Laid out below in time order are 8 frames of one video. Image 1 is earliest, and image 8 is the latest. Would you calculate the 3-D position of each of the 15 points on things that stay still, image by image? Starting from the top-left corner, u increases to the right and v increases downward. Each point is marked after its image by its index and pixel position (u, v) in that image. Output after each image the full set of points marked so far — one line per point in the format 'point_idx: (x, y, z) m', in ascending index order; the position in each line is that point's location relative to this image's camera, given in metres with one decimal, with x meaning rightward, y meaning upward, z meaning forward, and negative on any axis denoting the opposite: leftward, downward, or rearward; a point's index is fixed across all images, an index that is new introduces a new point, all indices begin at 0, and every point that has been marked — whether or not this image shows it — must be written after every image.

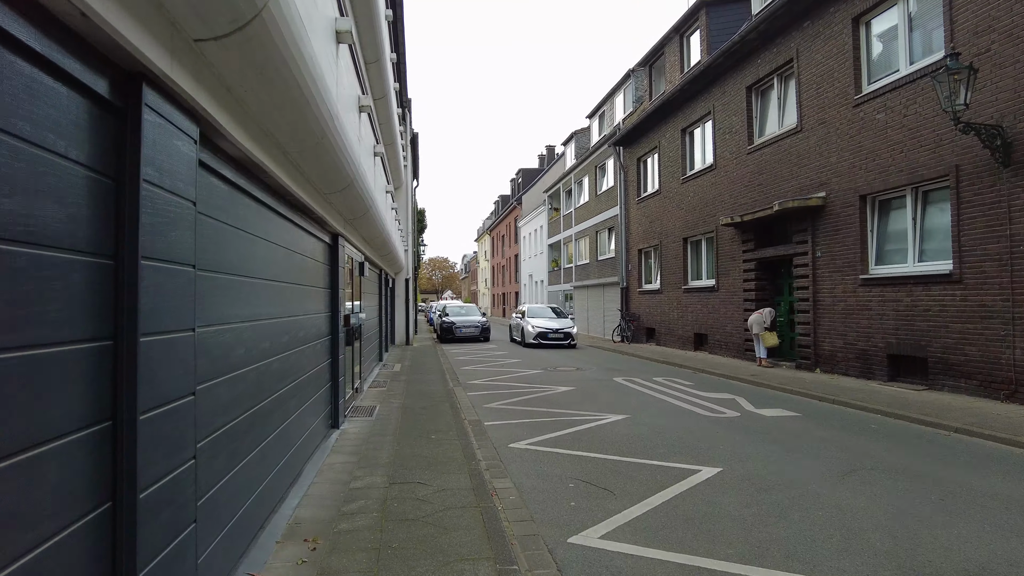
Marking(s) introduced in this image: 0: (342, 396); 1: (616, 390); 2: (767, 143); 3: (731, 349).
0: (-1.9, -1.2, +7.2) m
1: (+1.6, -1.6, +9.7) m
2: (+5.2, +3.0, +13.0) m
3: (+5.0, -1.4, +14.3) m
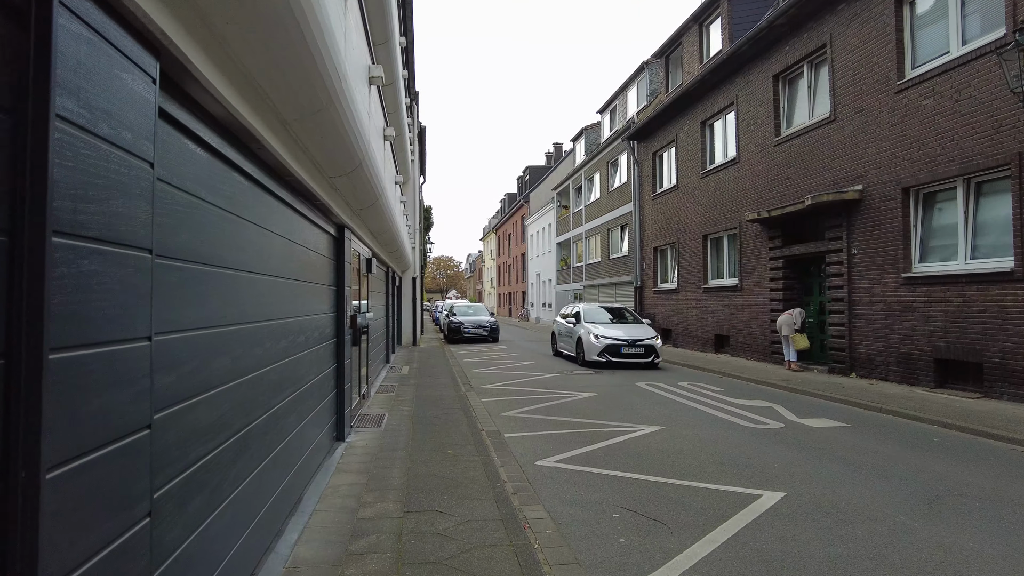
0: (-1.7, -1.2, +6.6) m
1: (+1.9, -1.6, +9.0) m
2: (+5.5, +3.0, +12.3) m
3: (+5.2, -1.4, +13.6) m
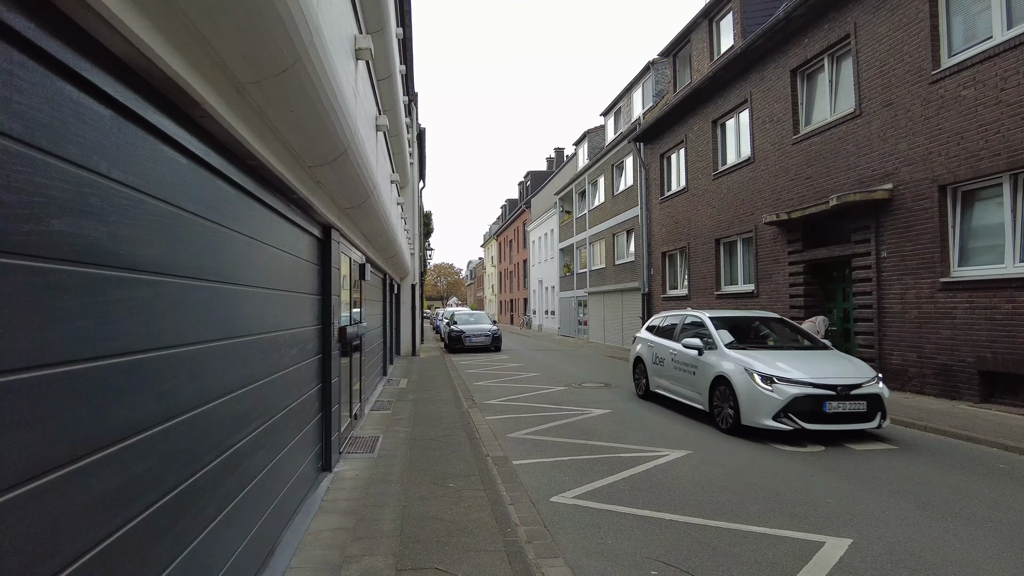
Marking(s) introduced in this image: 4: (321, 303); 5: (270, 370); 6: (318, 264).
0: (-1.6, -1.3, +5.9) m
1: (+1.9, -1.7, +8.3) m
2: (+5.5, +2.9, +11.6) m
3: (+5.3, -1.5, +12.9) m
4: (-1.6, -0.1, +5.4) m
5: (-1.4, -0.5, +3.8) m
6: (-1.7, +0.2, +5.4) m
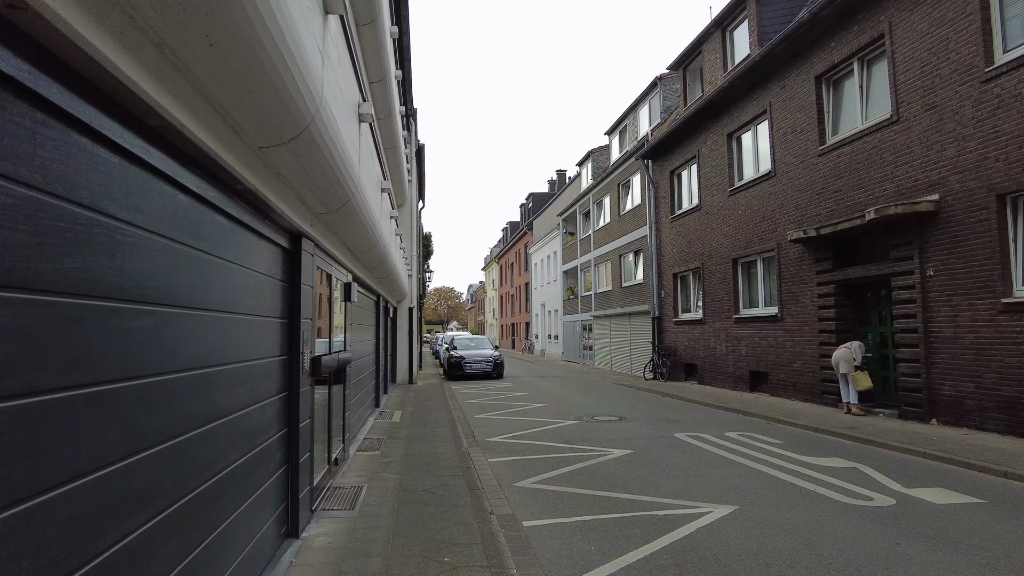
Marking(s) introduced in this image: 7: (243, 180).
0: (-1.5, -1.5, +4.8) m
1: (+2.0, -1.9, +7.2) m
2: (+5.6, +2.5, +10.7) m
3: (+5.4, -1.9, +11.8) m
4: (-1.6, -0.3, +4.4) m
5: (-1.4, -0.6, +2.8) m
6: (-1.6, +0.1, +4.4) m
7: (-1.4, +0.5, +3.2) m
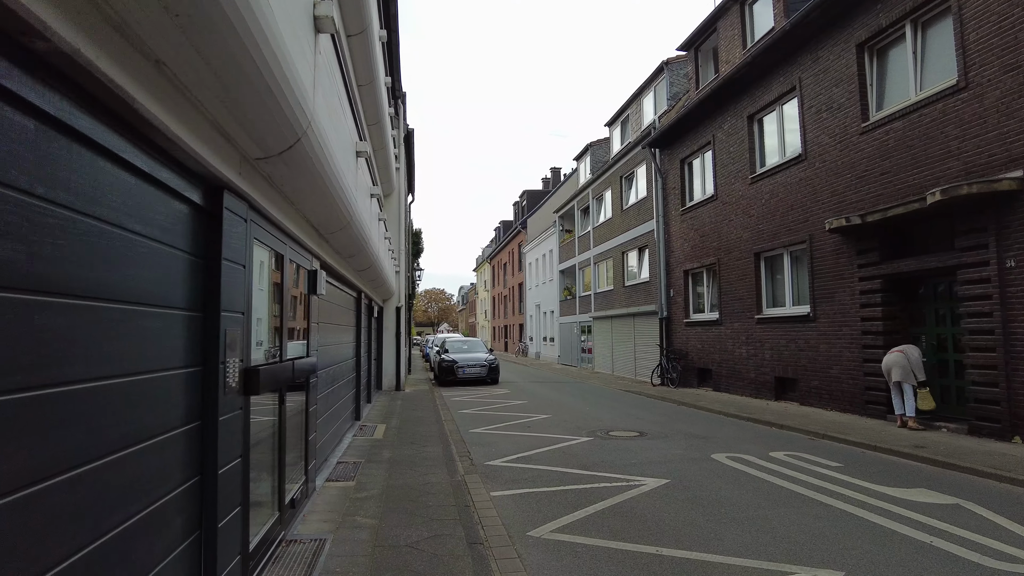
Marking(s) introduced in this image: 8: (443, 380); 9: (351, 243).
0: (-1.4, -1.4, +3.3) m
1: (+2.1, -1.8, +5.8) m
2: (+5.6, +2.5, +9.4) m
3: (+5.4, -1.8, +10.4) m
4: (-1.4, -0.2, +3.0) m
5: (-1.2, -0.5, +1.3) m
6: (-1.5, +0.2, +3.0) m
7: (-1.2, +0.7, +1.8) m
8: (-2.0, -2.7, +18.8) m
9: (-1.6, +0.5, +6.4) m
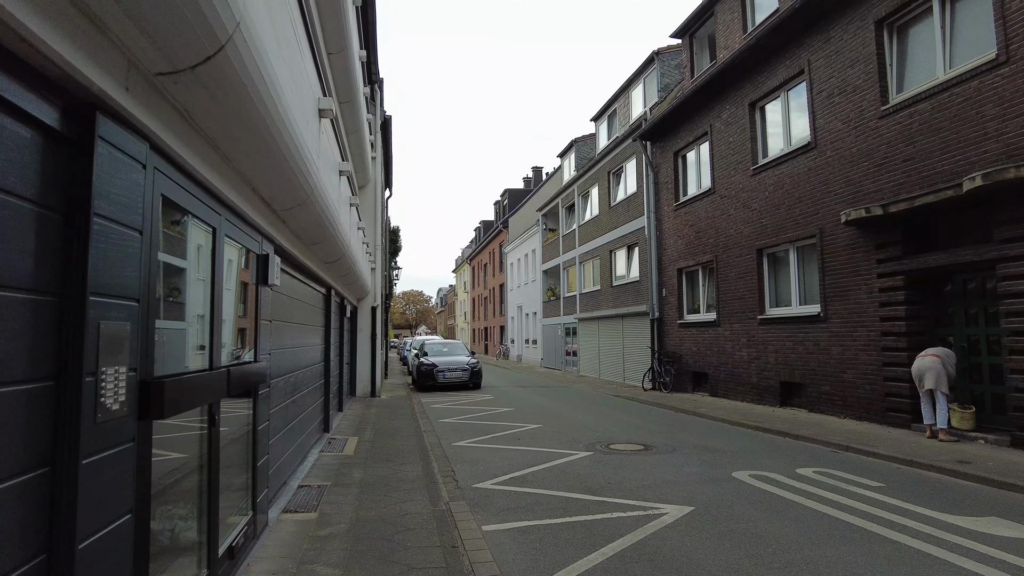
0: (-1.4, -1.3, +2.3) m
1: (+2.1, -1.7, +4.9) m
2: (+5.5, +2.6, +8.6) m
3: (+5.2, -1.8, +9.6) m
4: (-1.4, -0.1, +1.9) m
5: (-1.1, -0.4, +0.3) m
6: (-1.4, +0.2, +1.9) m
7: (-1.1, +0.7, +0.7) m
8: (-2.5, -2.7, +17.7) m
9: (-1.7, +0.5, +5.4) m
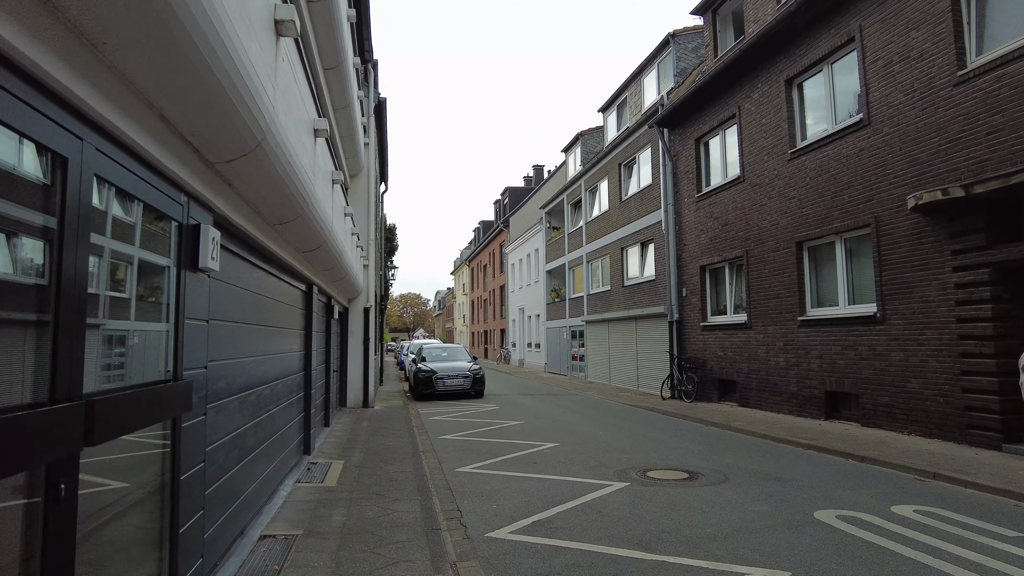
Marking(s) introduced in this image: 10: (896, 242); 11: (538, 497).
0: (-1.2, -1.2, +0.9) m
1: (+2.3, -1.7, +3.5) m
2: (+5.7, +2.6, +7.2) m
3: (+5.4, -1.8, +8.3) m
4: (-1.2, 0.0, +0.5) m
5: (-0.9, -0.3, -1.1) m
6: (-1.2, +0.3, +0.5) m
7: (-0.9, +0.8, -0.6) m
8: (-2.4, -2.7, +16.3) m
9: (-1.5, +0.6, +4.0) m
10: (+5.4, +0.6, +8.8) m
11: (+0.2, -1.9, +5.9) m
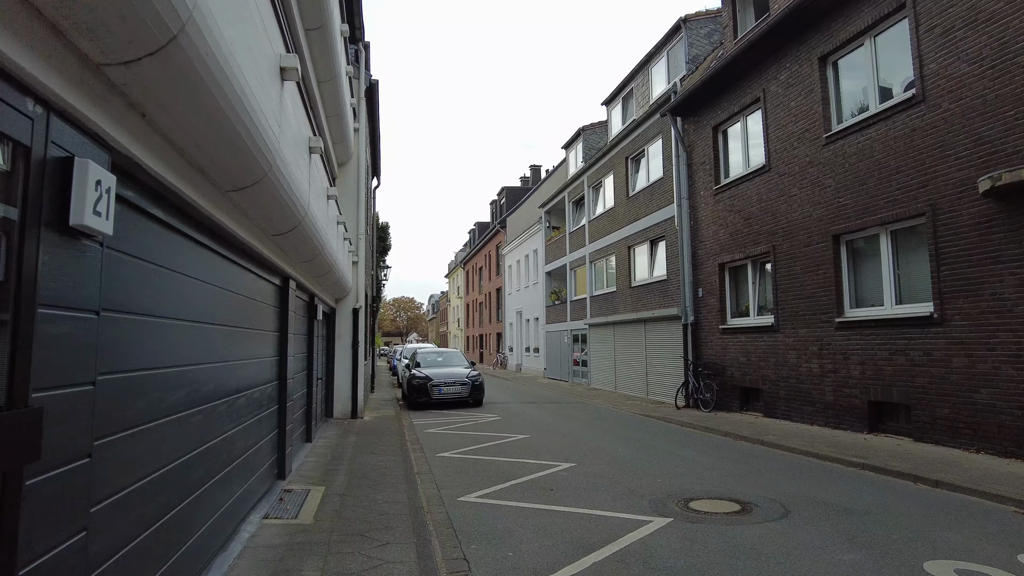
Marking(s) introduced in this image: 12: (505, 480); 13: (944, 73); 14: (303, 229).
0: (-1.0, -1.1, -0.2) m
1: (+2.4, -1.6, +2.4) m
2: (+5.8, +2.7, +6.2) m
3: (+5.5, -1.7, +7.2) m
4: (-1.0, +0.1, -0.6) m
5: (-0.7, -0.2, -2.2) m
6: (-1.0, +0.4, -0.6) m
7: (-0.7, +1.0, -1.8) m
8: (-2.3, -2.7, +15.1) m
9: (-1.3, +0.7, +2.9) m
10: (+5.5, +0.7, +7.8) m
11: (+0.4, -1.9, +4.7) m
12: (-0.1, -2.0, +6.8) m
13: (+5.5, +2.7, +8.0) m
14: (-1.8, +0.5, +5.4) m
